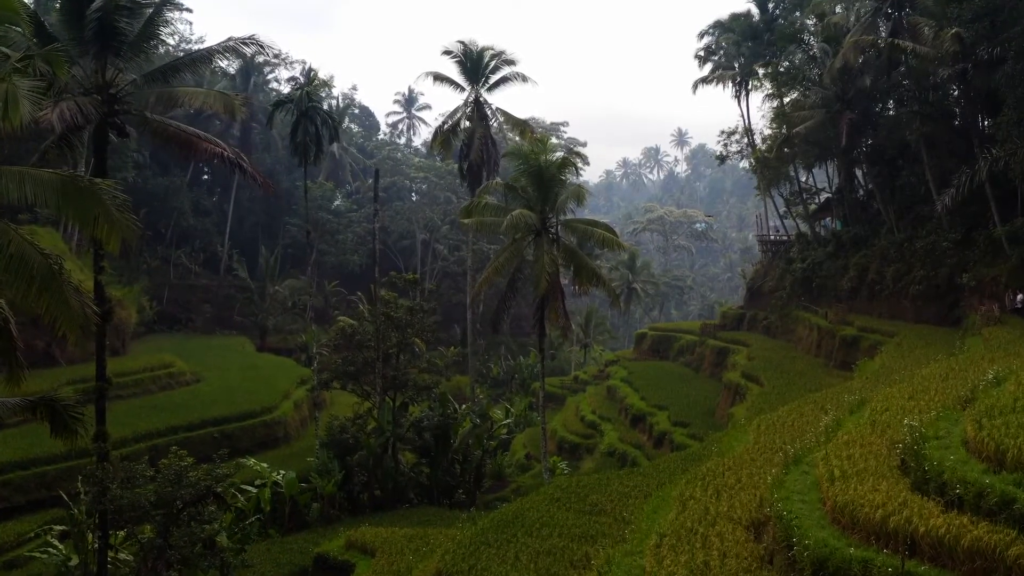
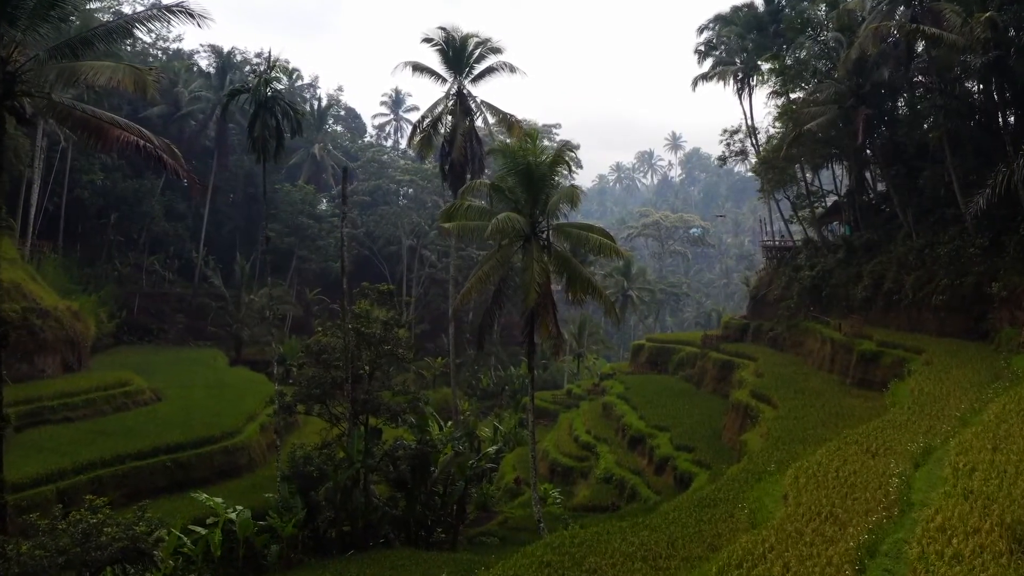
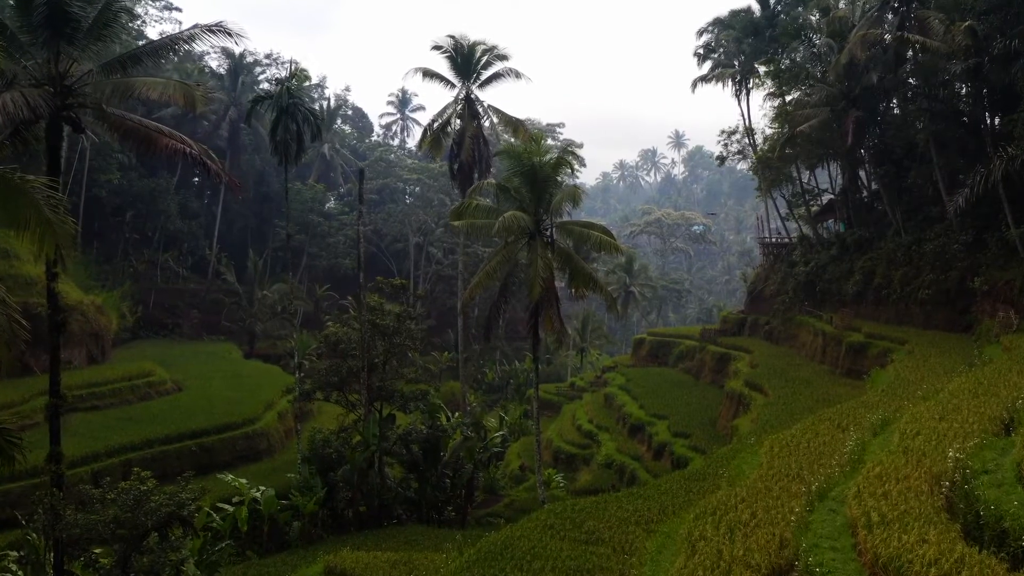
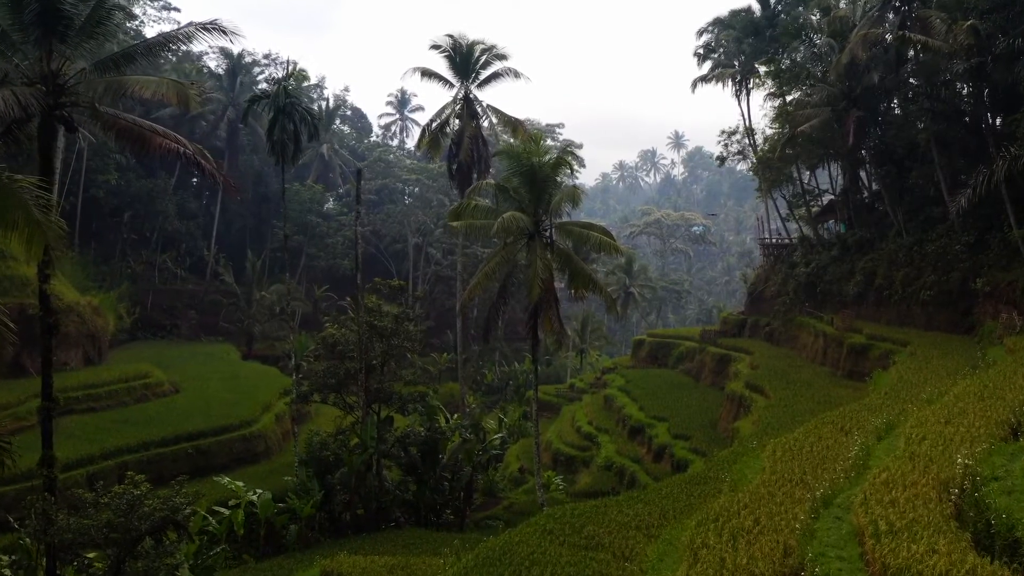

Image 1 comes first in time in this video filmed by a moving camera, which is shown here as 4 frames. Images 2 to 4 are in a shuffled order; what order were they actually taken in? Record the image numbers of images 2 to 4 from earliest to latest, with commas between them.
3, 4, 2
